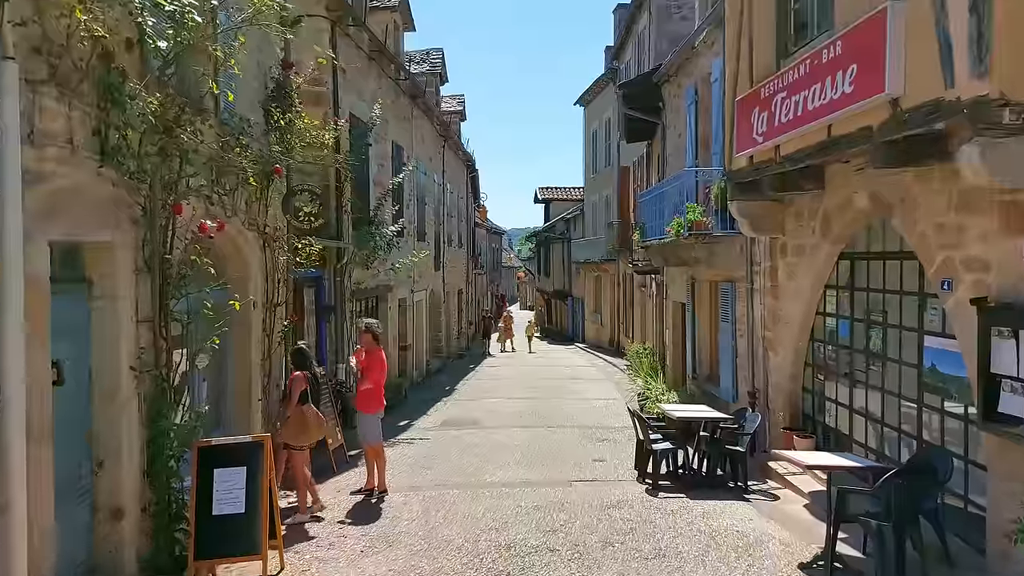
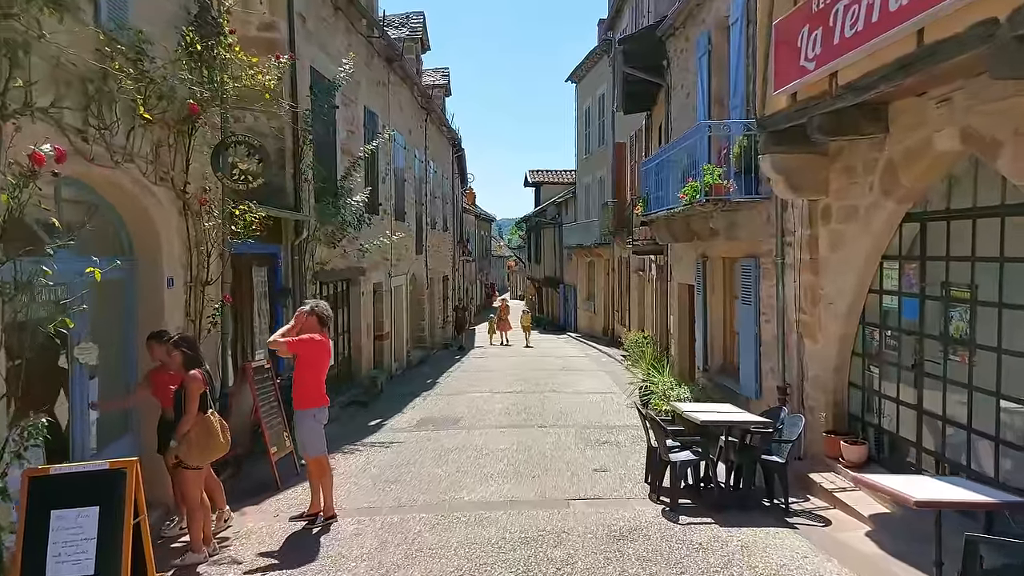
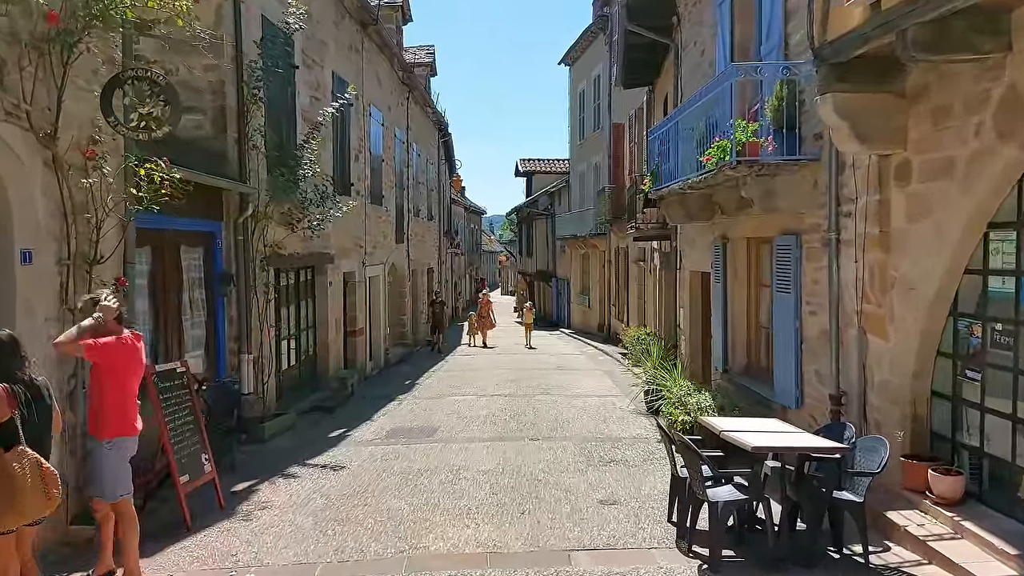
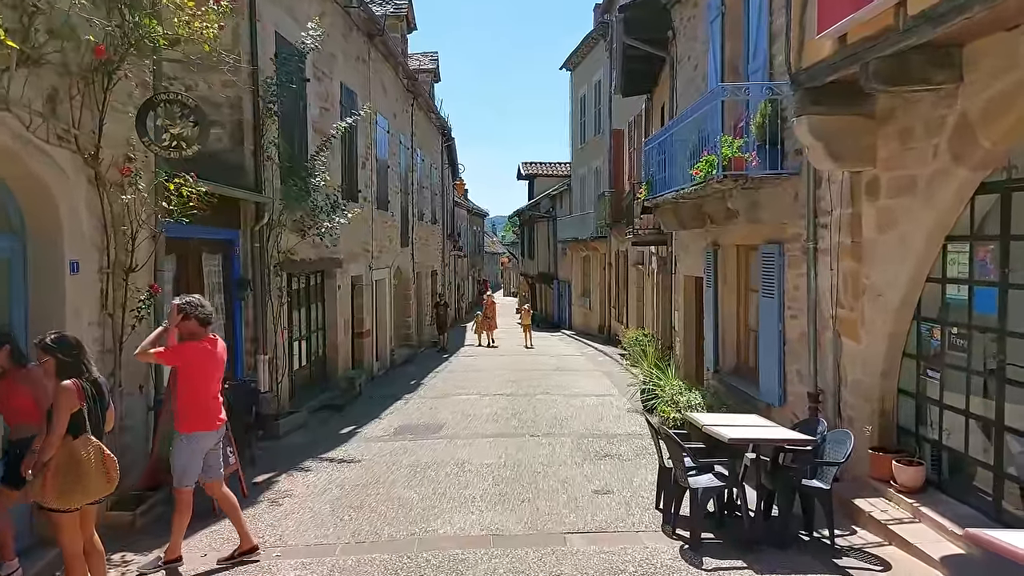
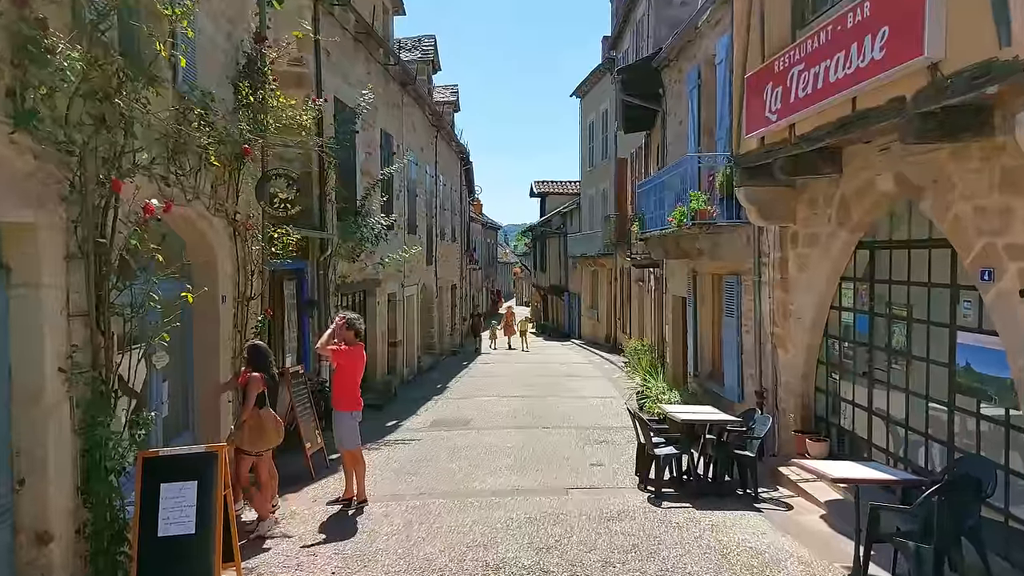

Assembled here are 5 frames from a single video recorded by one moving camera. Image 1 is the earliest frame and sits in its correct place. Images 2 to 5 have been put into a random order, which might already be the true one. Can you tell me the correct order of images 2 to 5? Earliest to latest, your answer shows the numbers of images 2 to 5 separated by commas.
5, 2, 4, 3
